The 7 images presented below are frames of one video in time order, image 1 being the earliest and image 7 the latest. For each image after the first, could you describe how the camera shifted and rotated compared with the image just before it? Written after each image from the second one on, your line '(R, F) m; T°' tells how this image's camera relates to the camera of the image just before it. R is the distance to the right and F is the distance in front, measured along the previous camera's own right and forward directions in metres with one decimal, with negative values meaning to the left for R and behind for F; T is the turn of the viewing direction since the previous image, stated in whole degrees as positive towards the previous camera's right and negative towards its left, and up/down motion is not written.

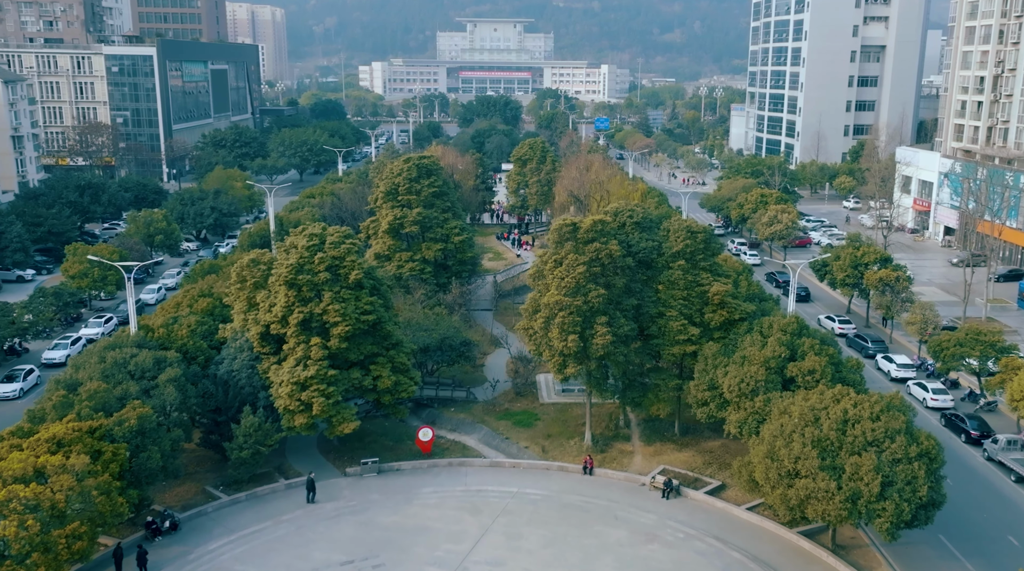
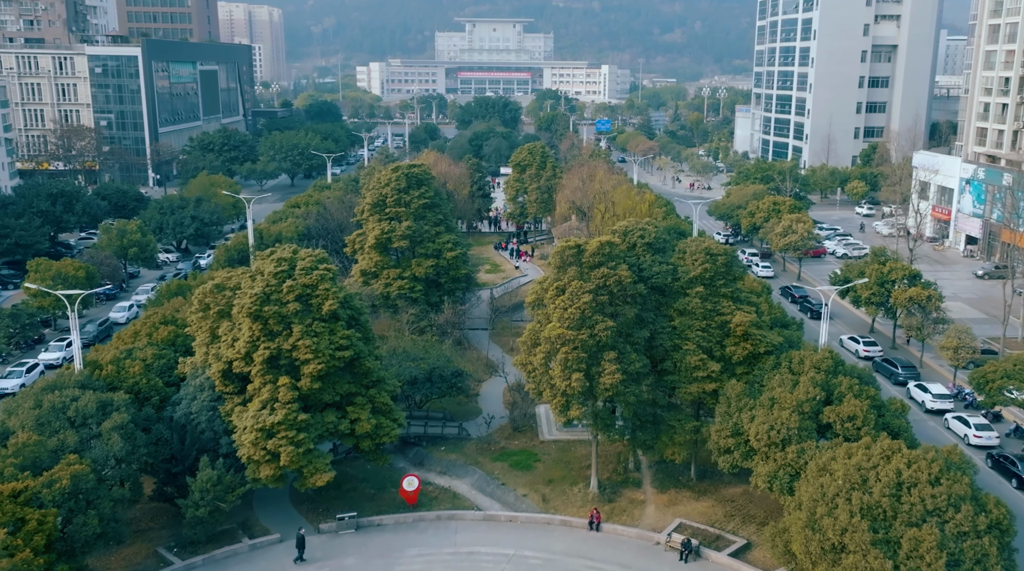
(+0.1, +2.8) m; 0°
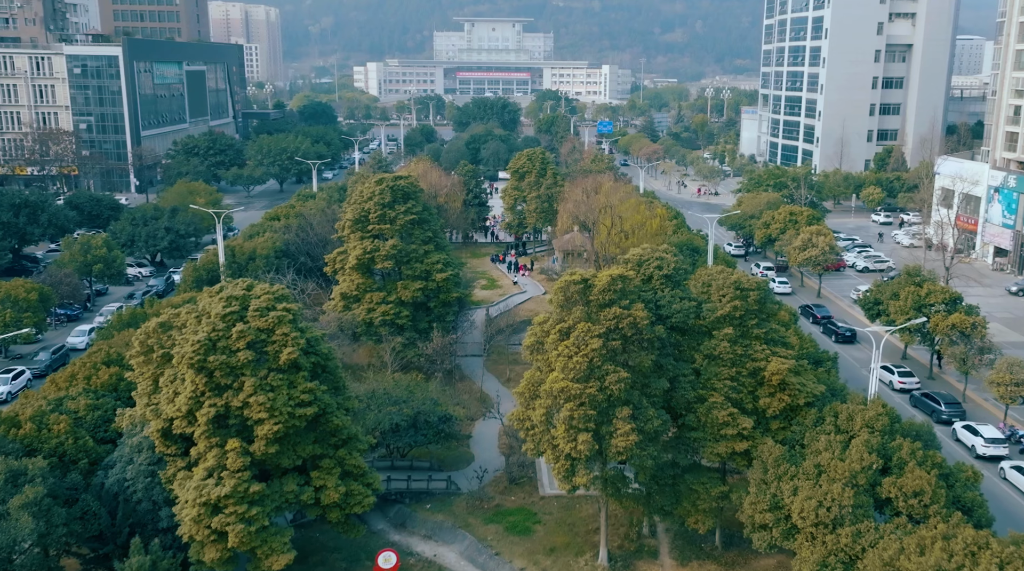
(+0.1, +3.3) m; 0°
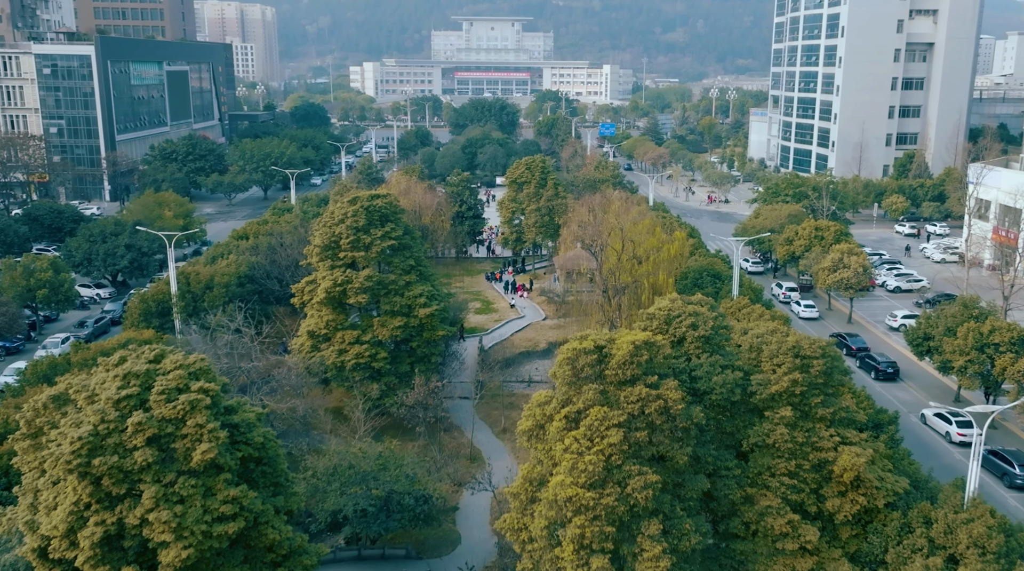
(+0.1, +4.2) m; 0°
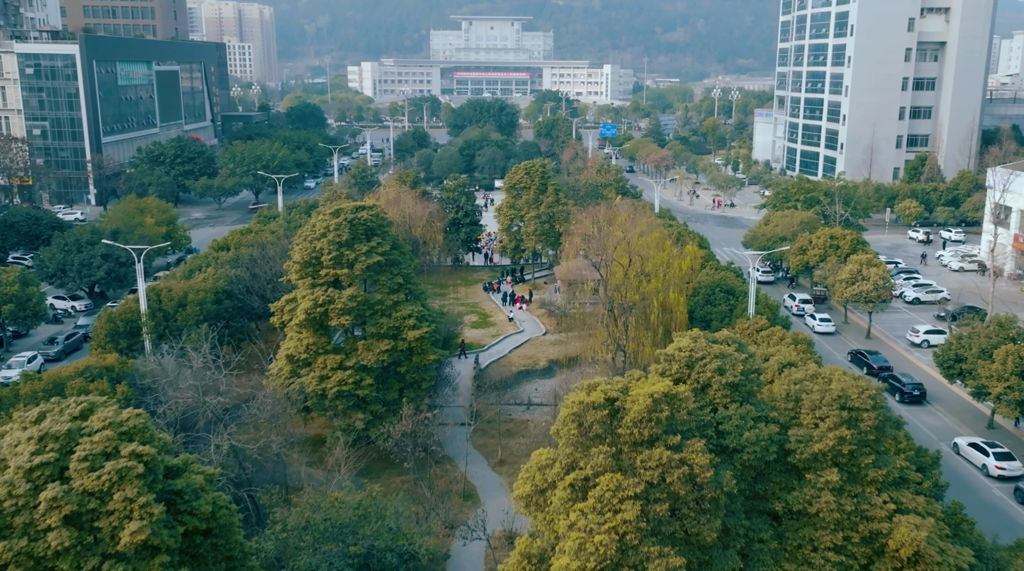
(+0.1, +2.1) m; 0°
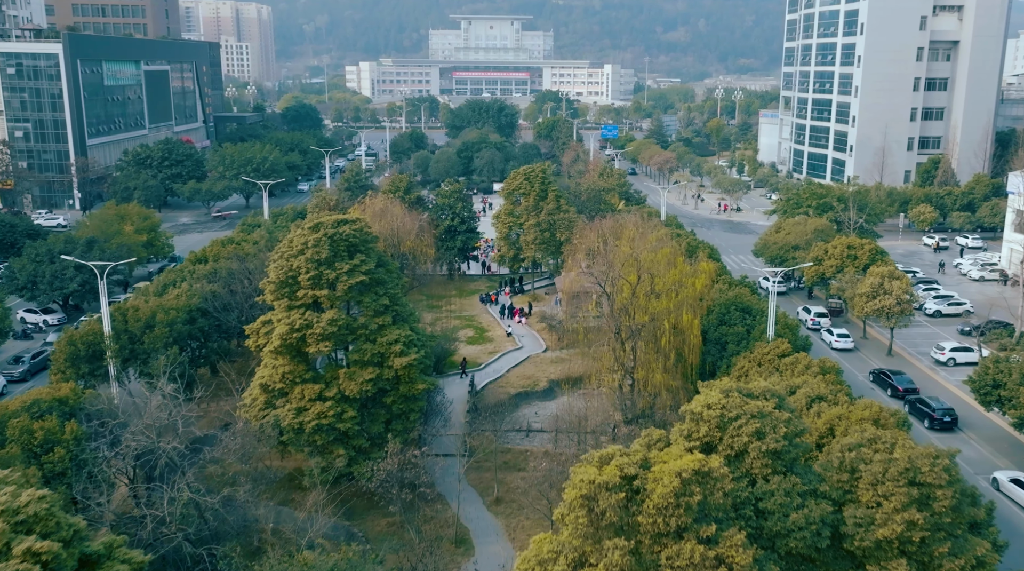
(+0.1, +2.2) m; 0°
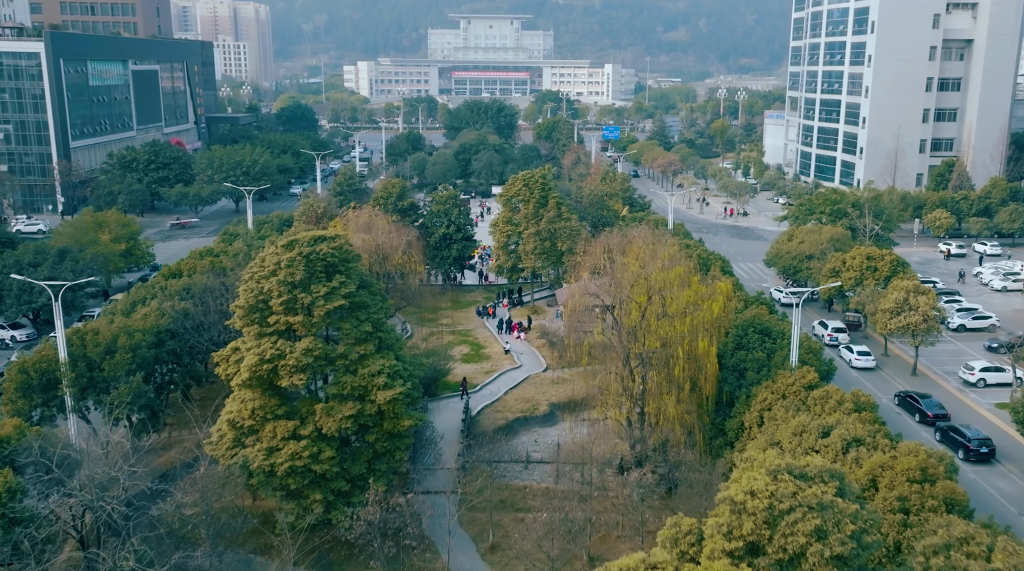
(+0.1, +2.2) m; 0°
